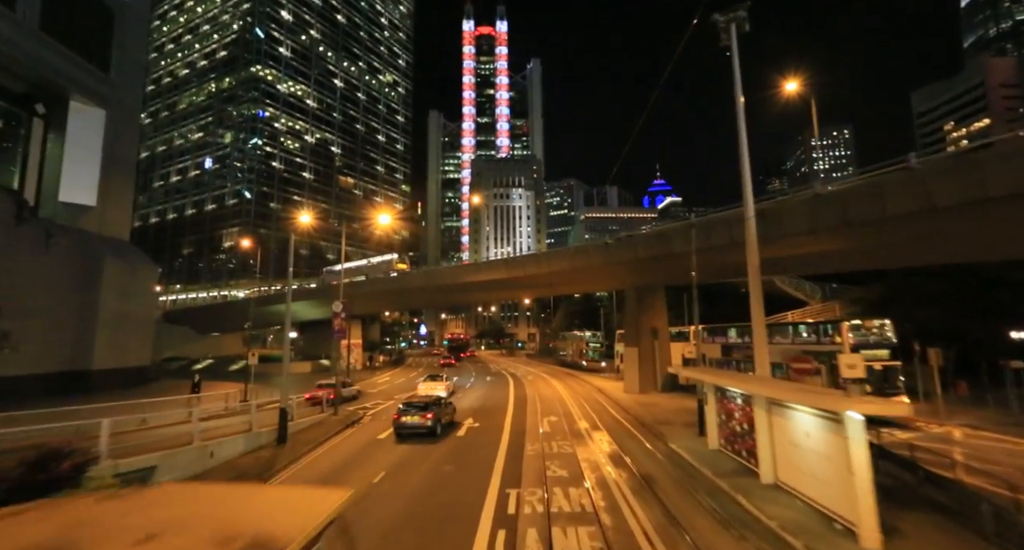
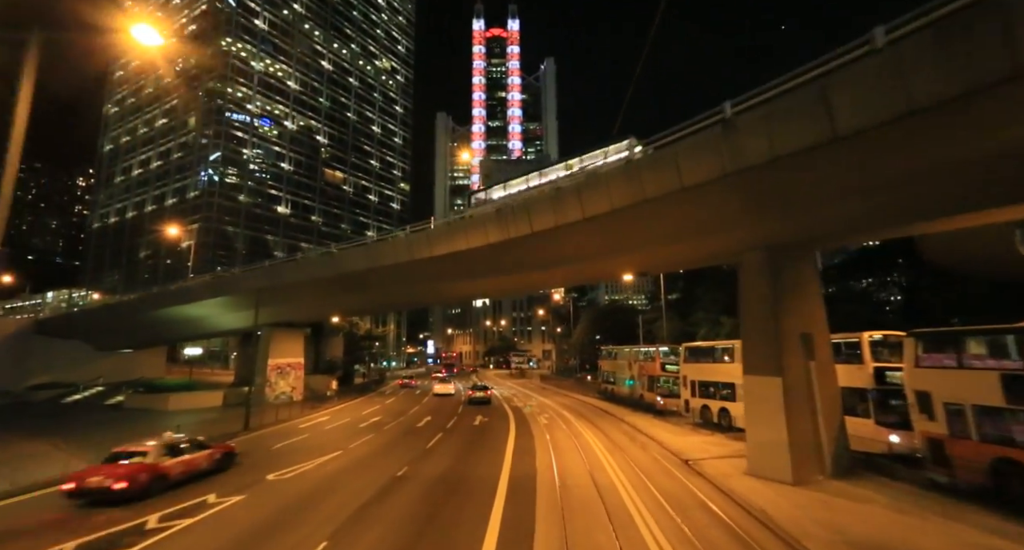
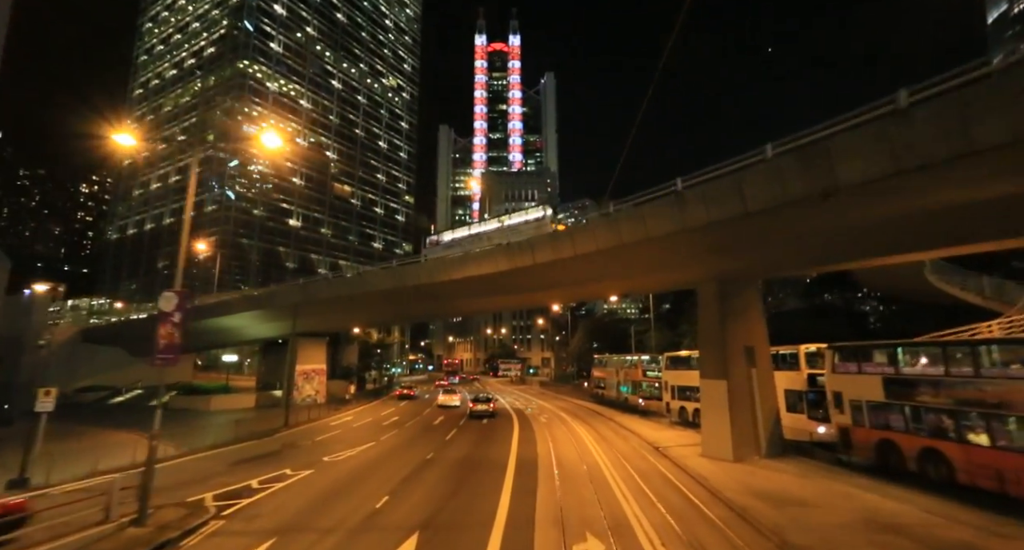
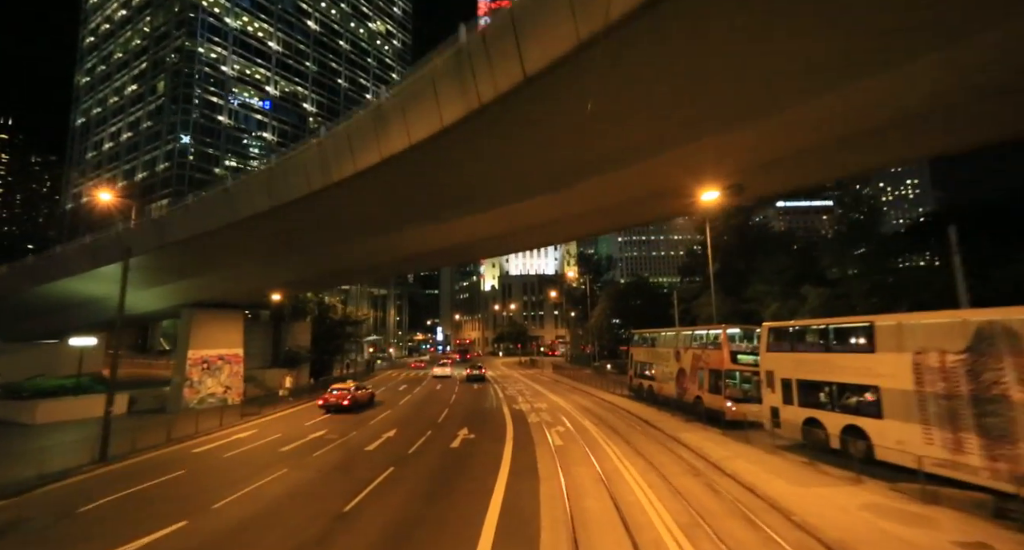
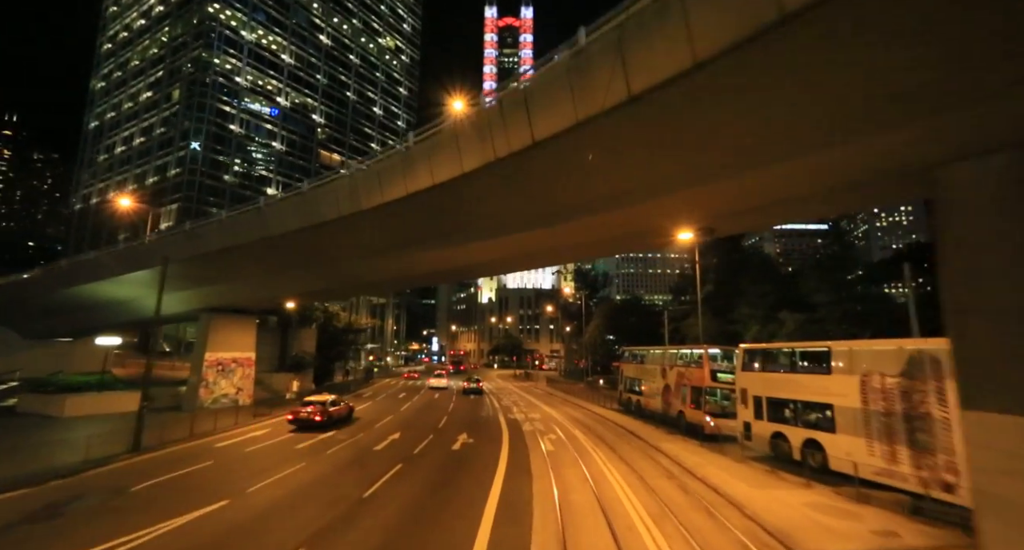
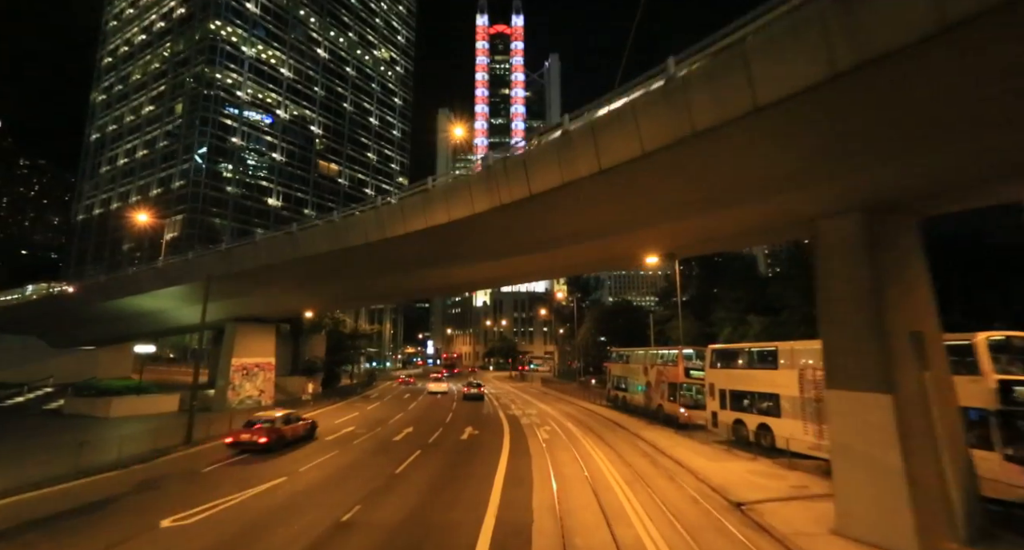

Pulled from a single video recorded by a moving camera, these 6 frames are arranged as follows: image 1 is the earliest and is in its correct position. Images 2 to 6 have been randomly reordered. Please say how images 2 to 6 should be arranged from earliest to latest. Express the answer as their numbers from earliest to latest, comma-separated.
3, 2, 6, 5, 4
